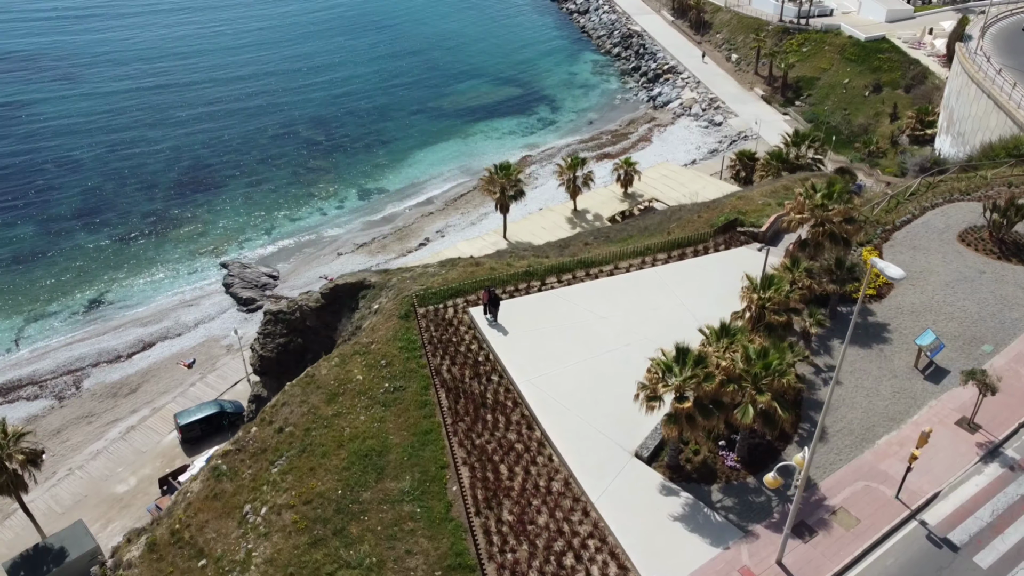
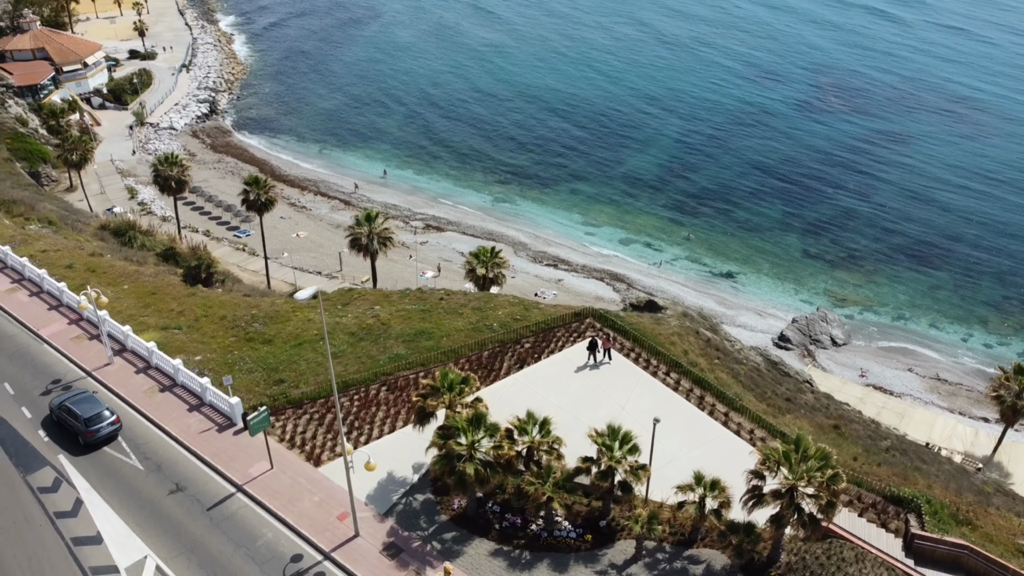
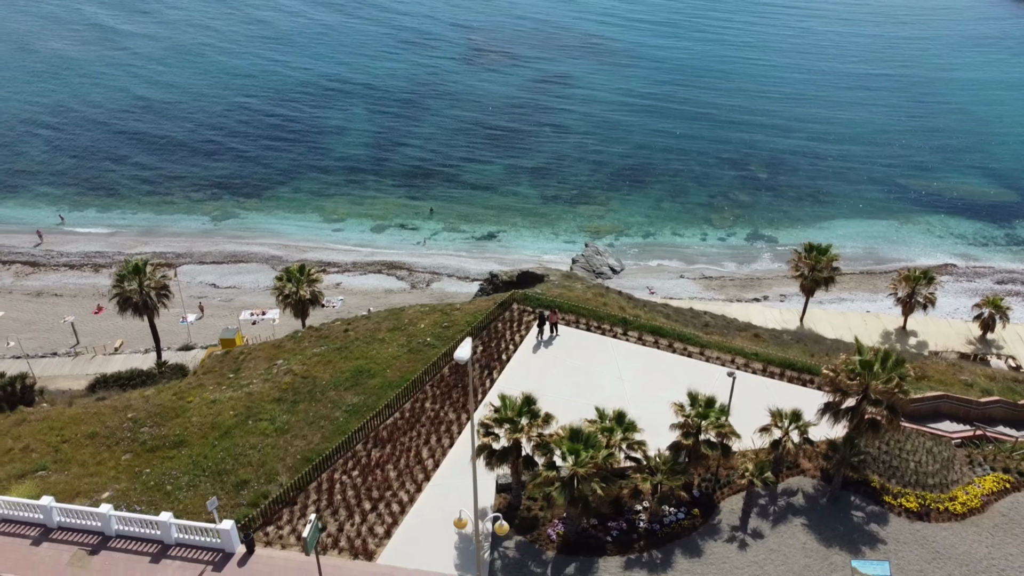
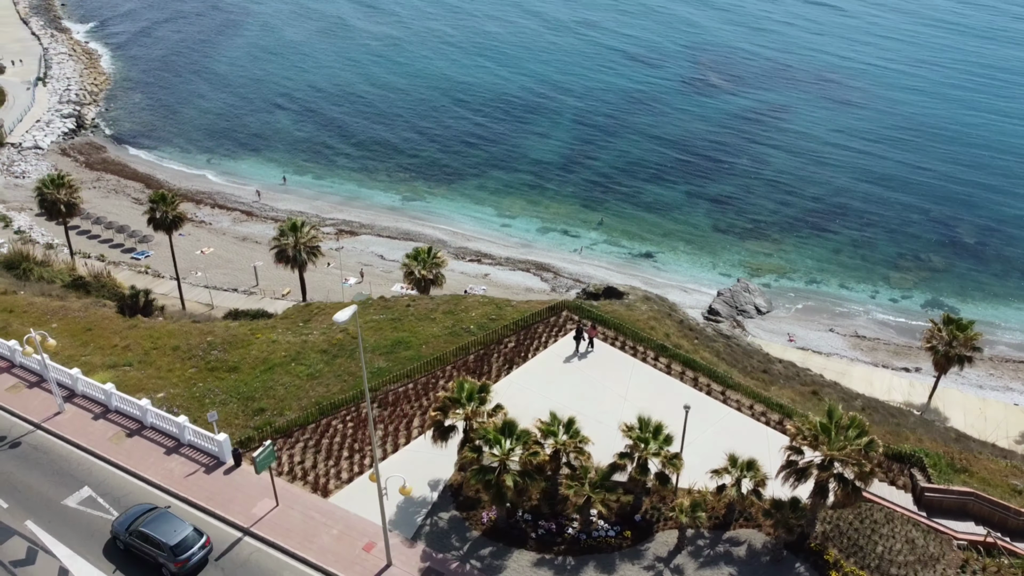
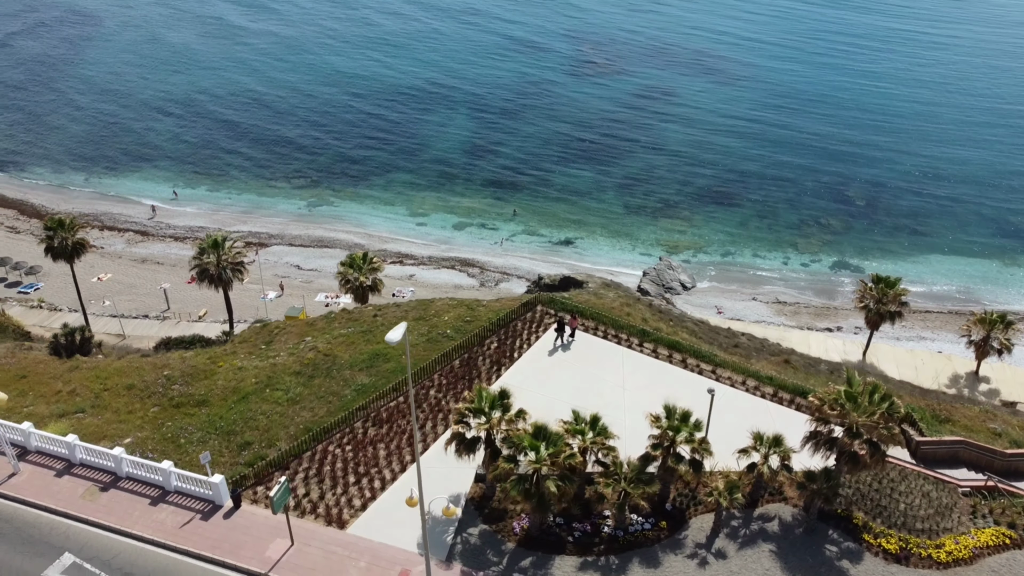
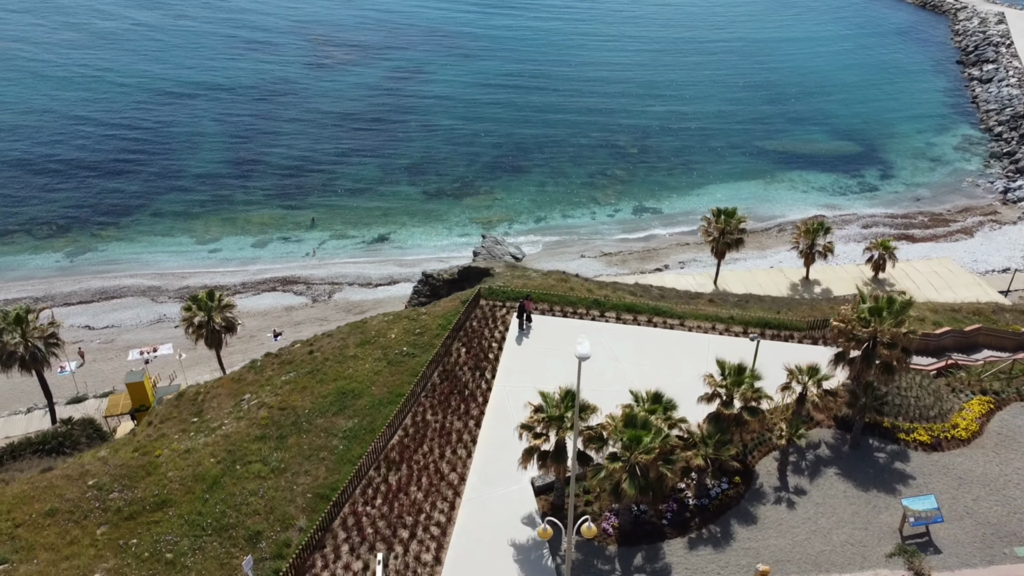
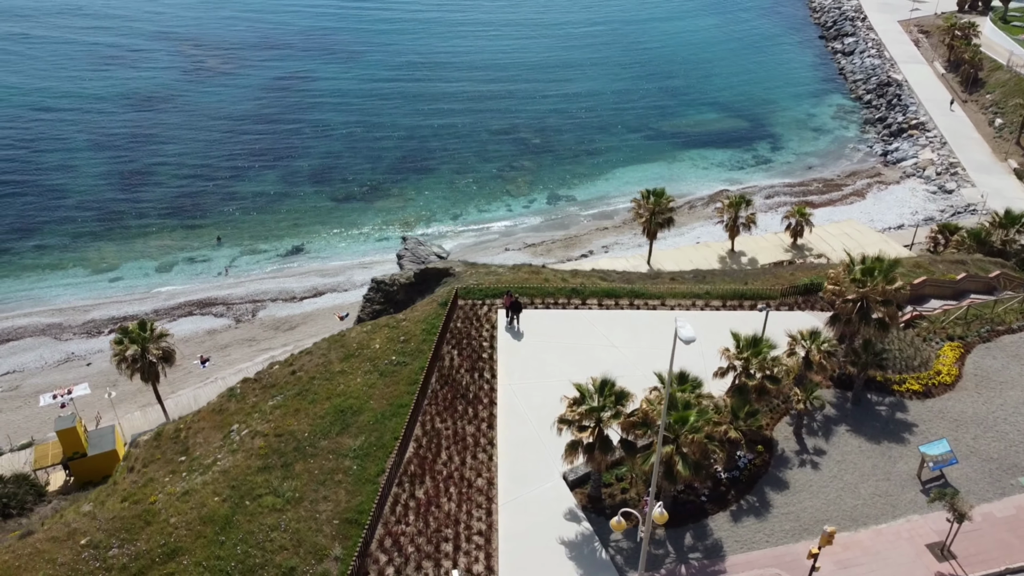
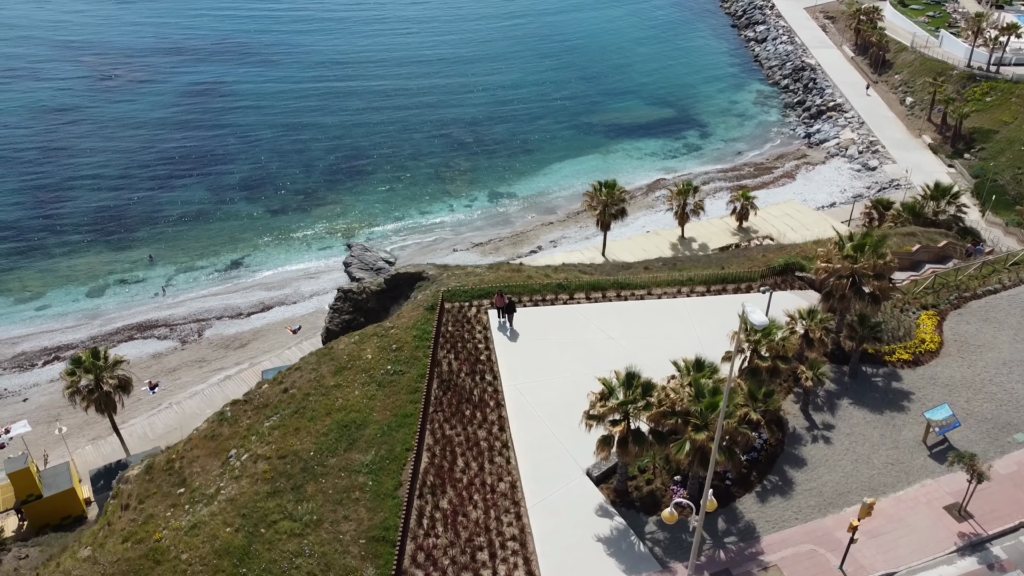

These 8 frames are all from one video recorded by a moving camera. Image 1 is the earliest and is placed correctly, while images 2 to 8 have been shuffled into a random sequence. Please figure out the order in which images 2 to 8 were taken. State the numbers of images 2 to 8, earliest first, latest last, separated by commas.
8, 7, 6, 3, 5, 4, 2
